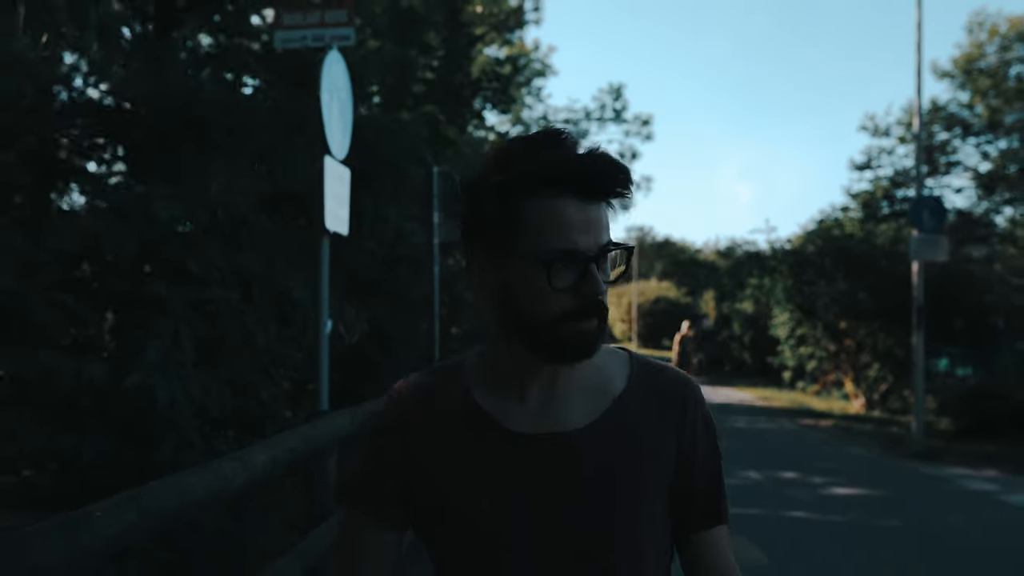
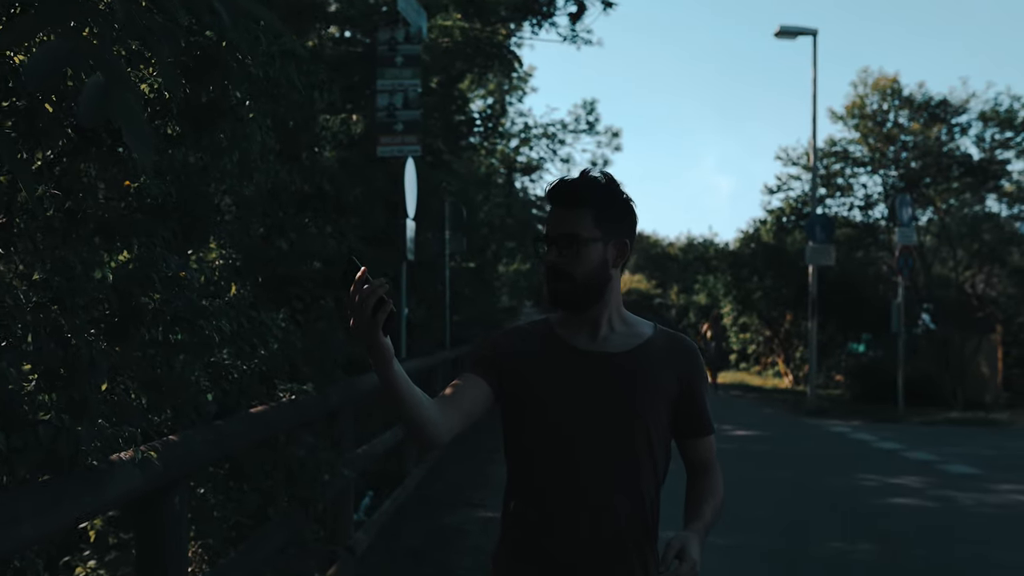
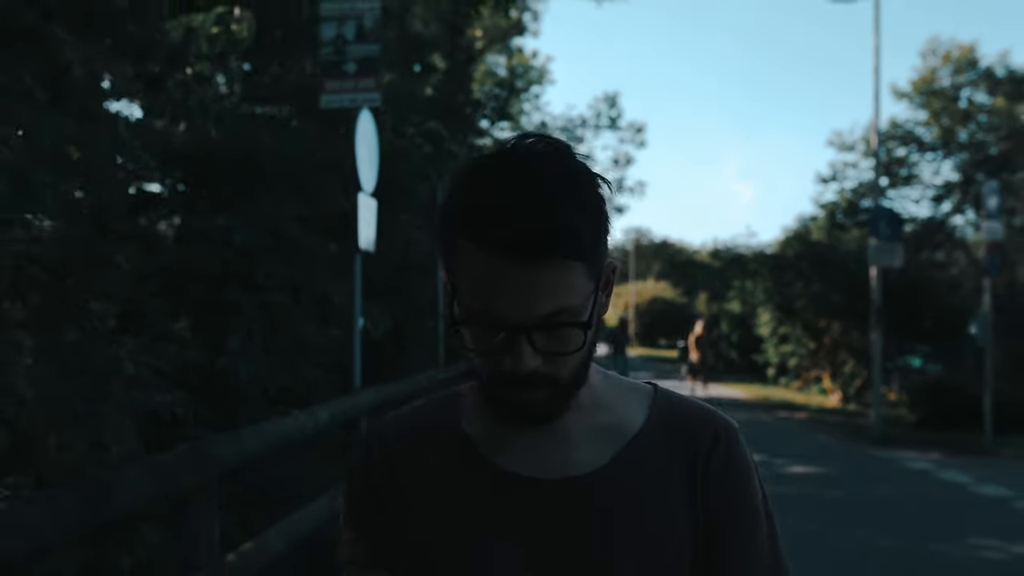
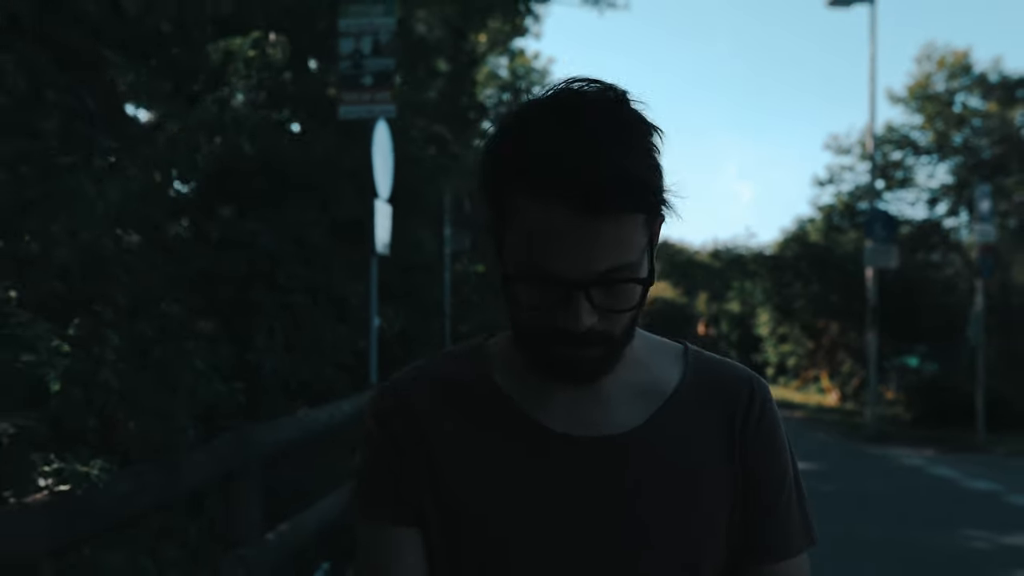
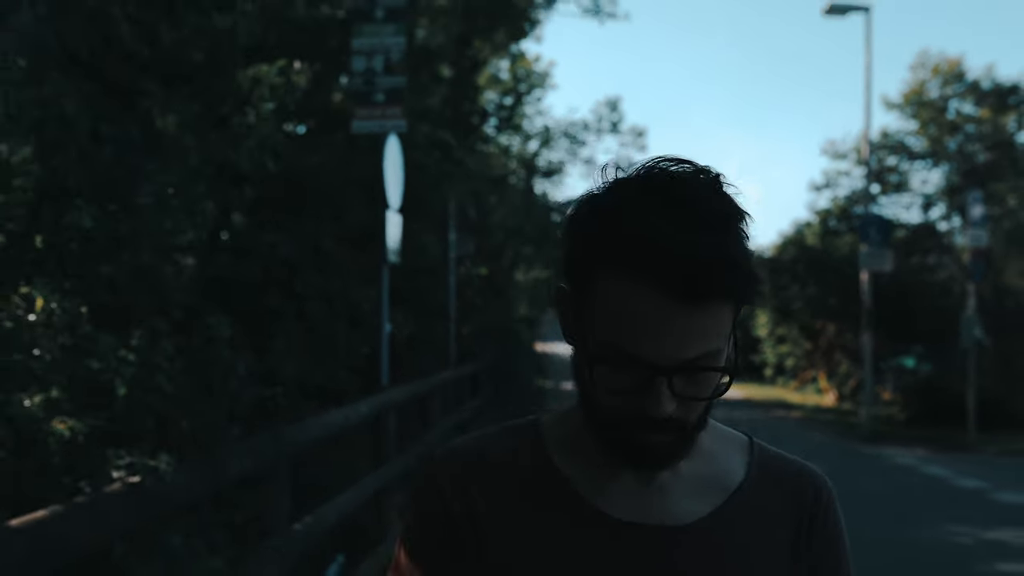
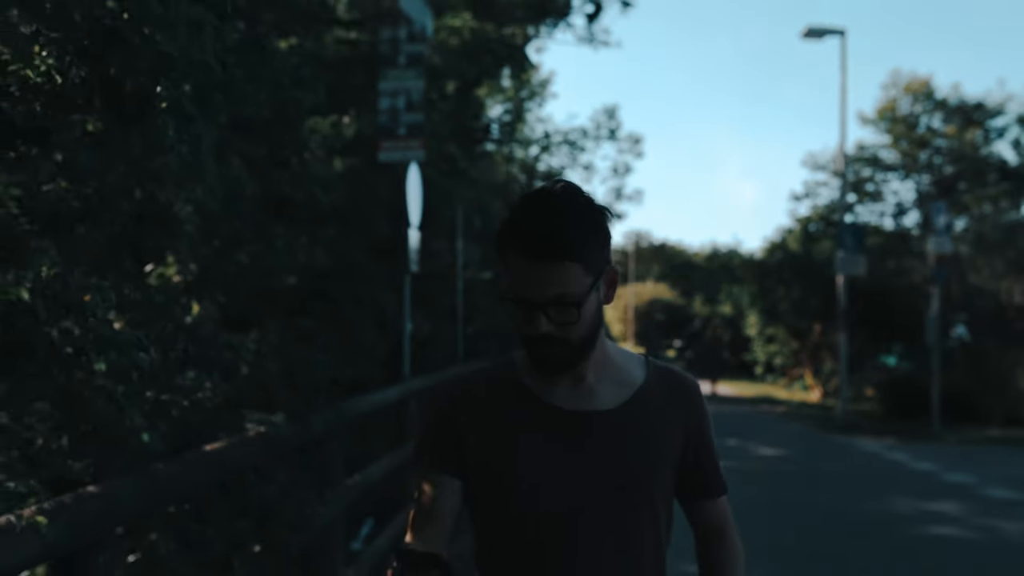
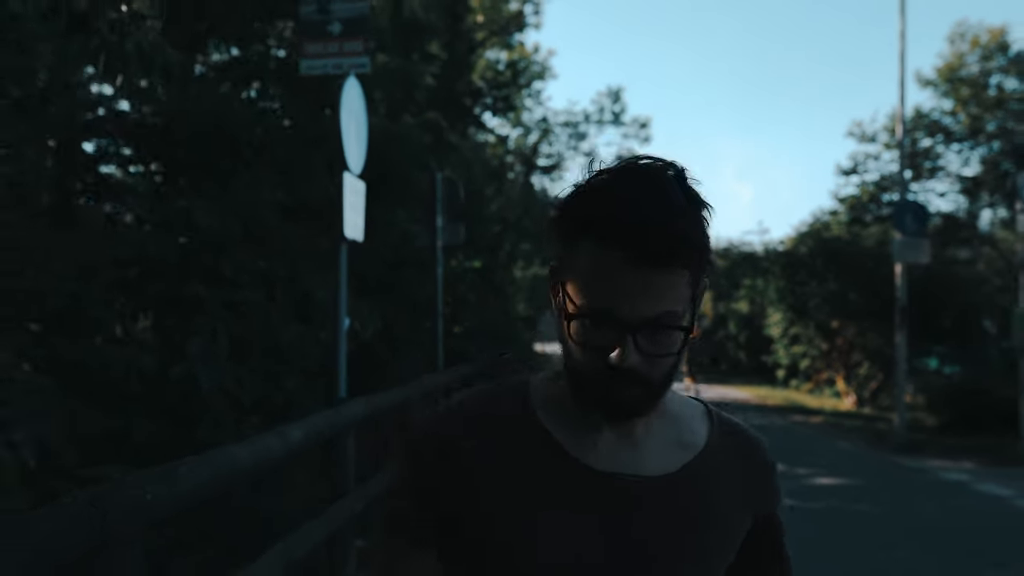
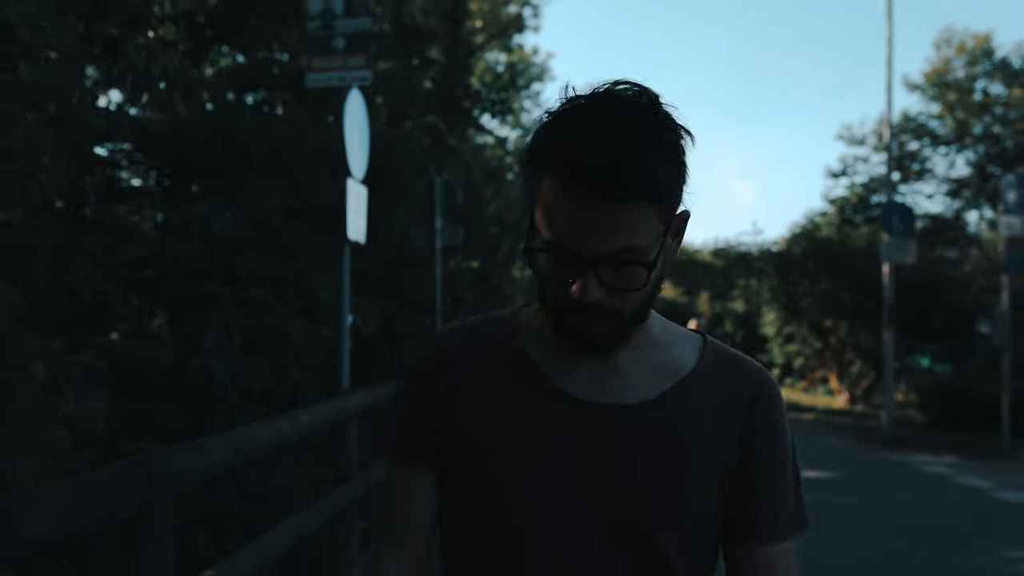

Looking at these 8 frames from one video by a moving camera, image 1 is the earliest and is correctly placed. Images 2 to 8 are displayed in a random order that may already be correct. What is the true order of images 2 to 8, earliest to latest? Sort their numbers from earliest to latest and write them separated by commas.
7, 8, 3, 4, 5, 6, 2
